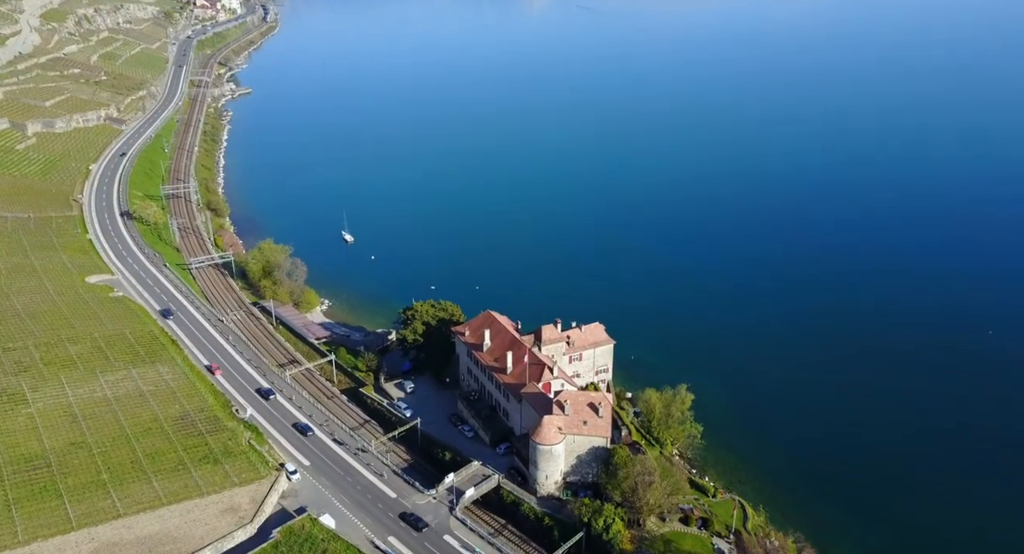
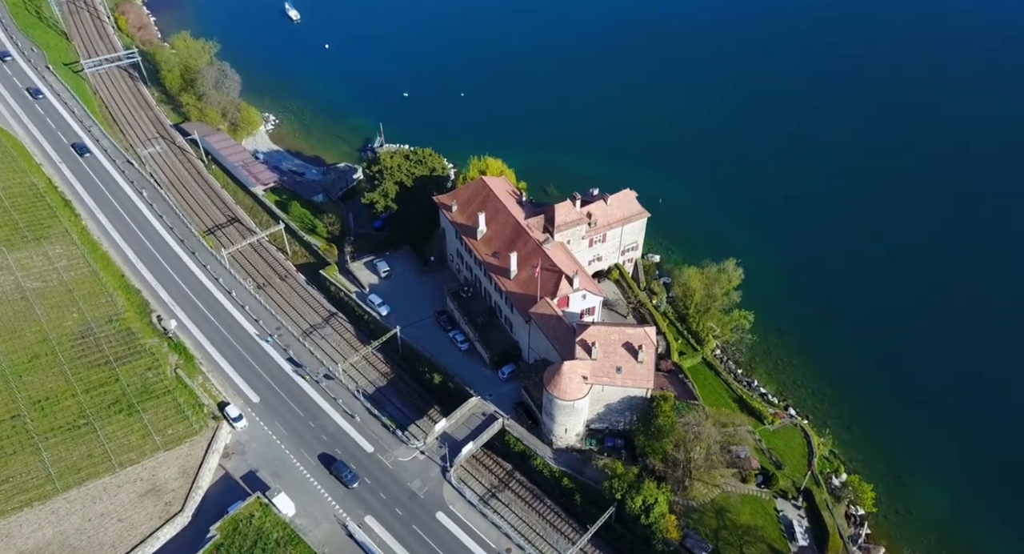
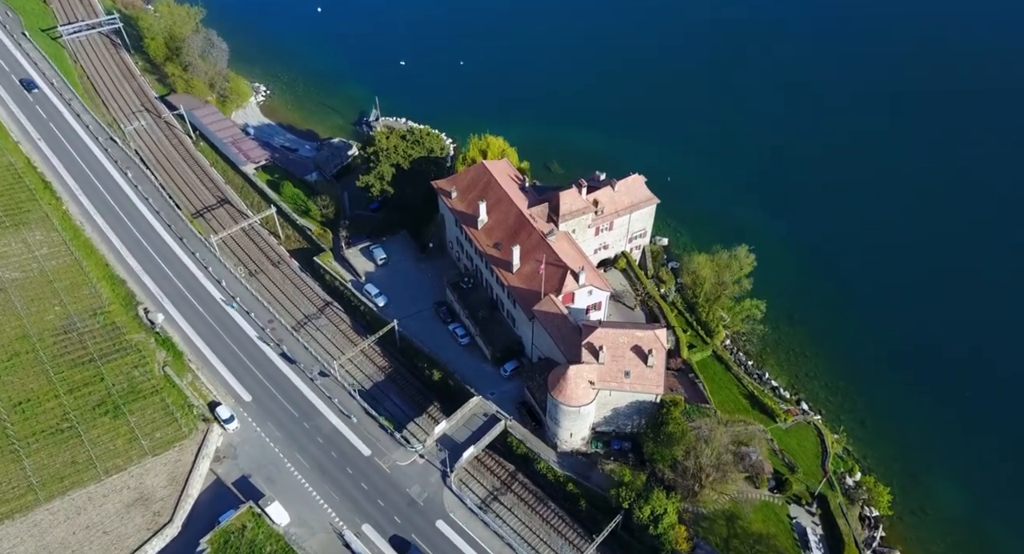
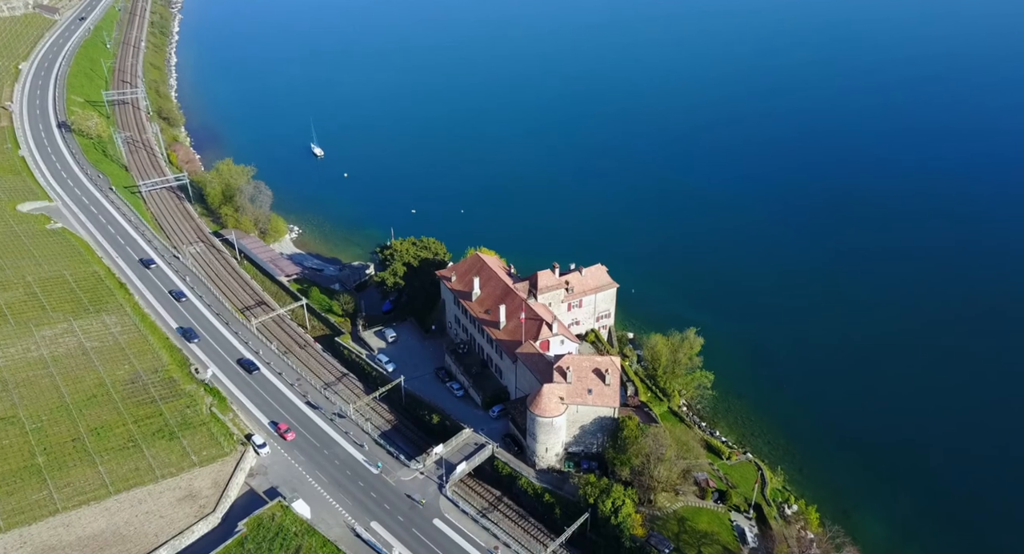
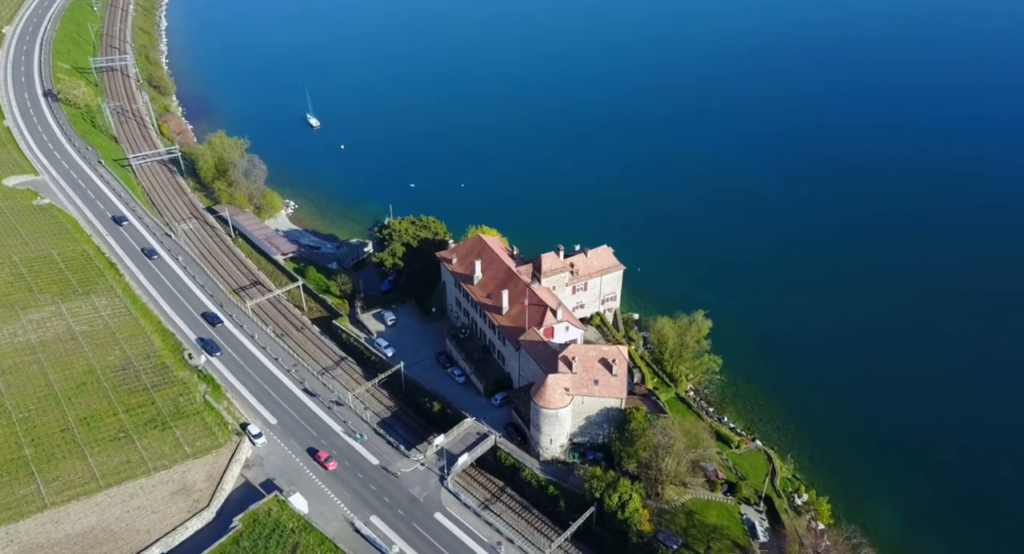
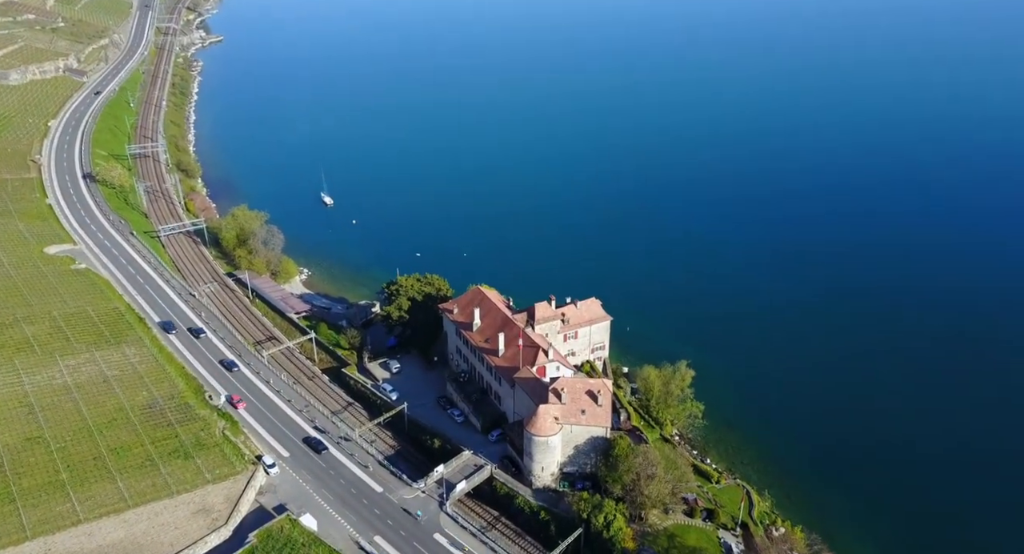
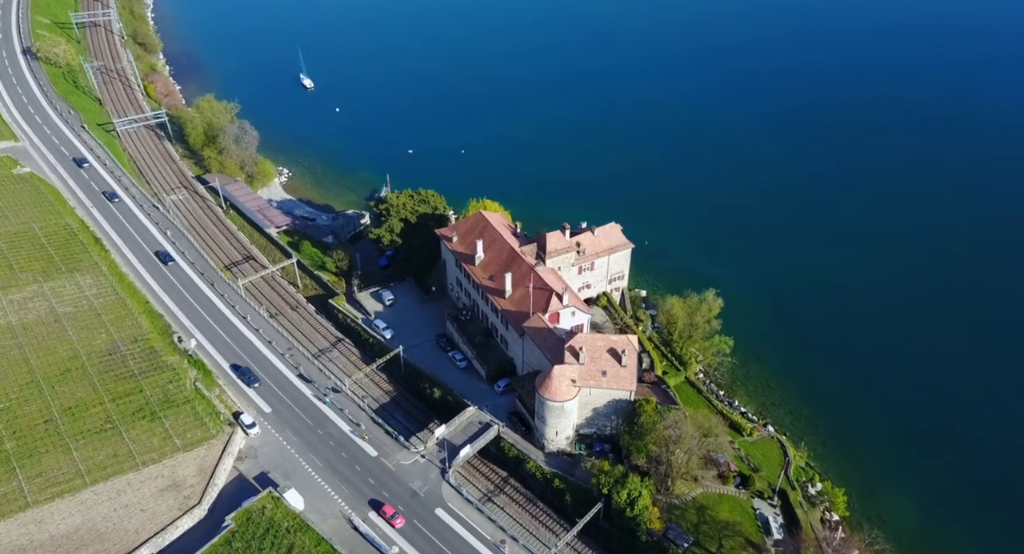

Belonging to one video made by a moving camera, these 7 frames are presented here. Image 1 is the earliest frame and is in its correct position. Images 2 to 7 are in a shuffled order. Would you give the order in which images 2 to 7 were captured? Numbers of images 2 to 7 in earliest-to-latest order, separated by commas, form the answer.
6, 4, 5, 7, 2, 3
